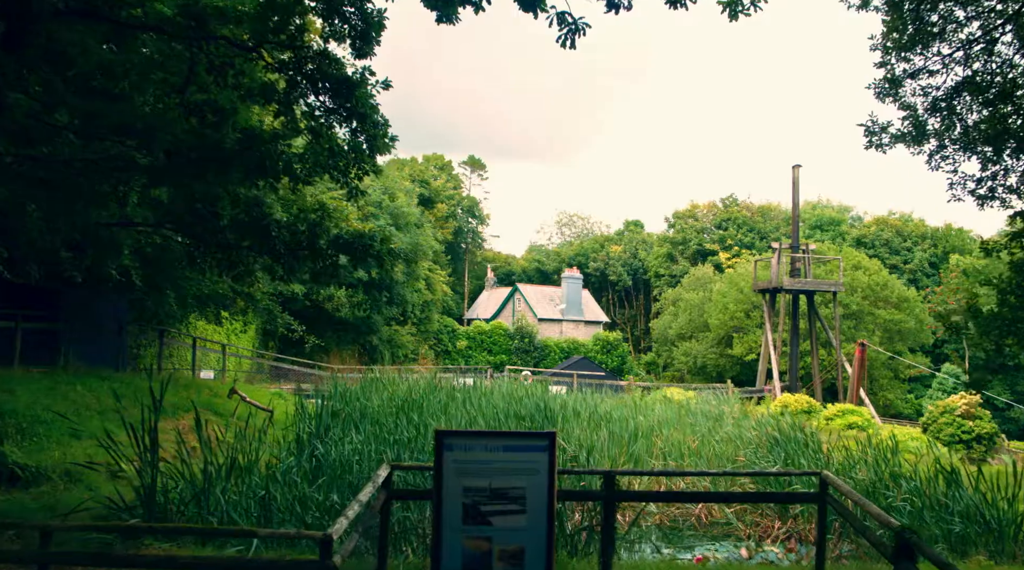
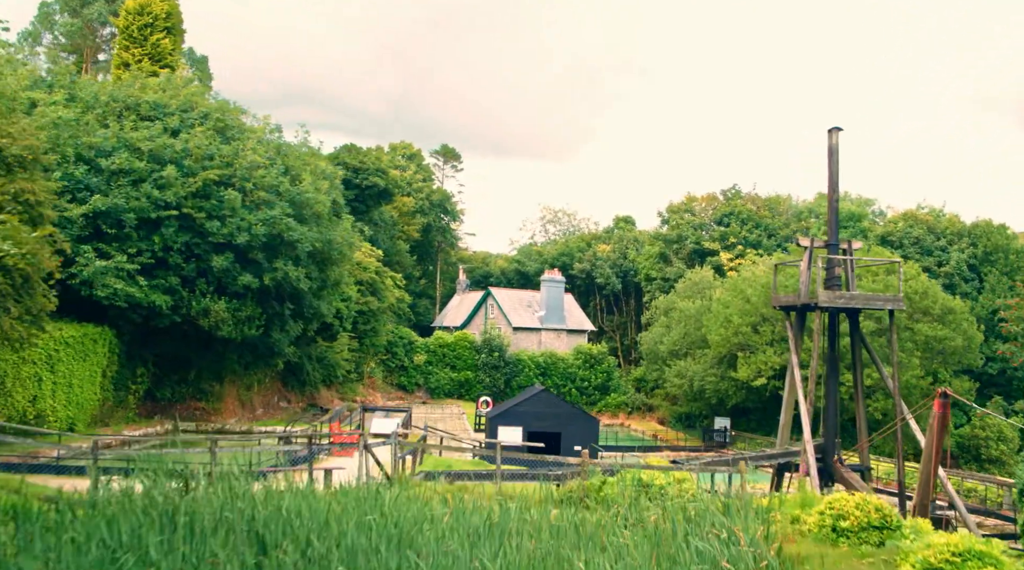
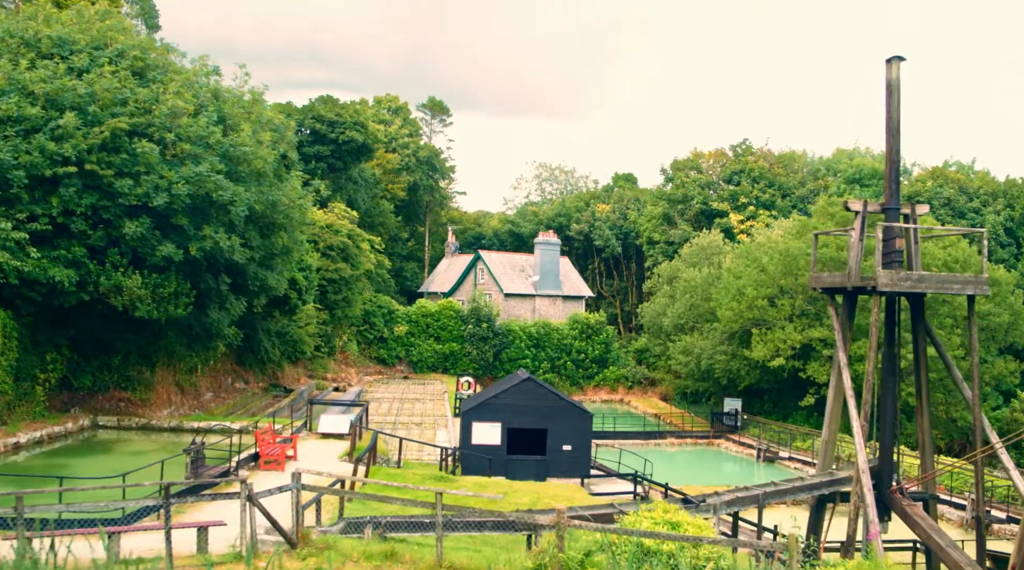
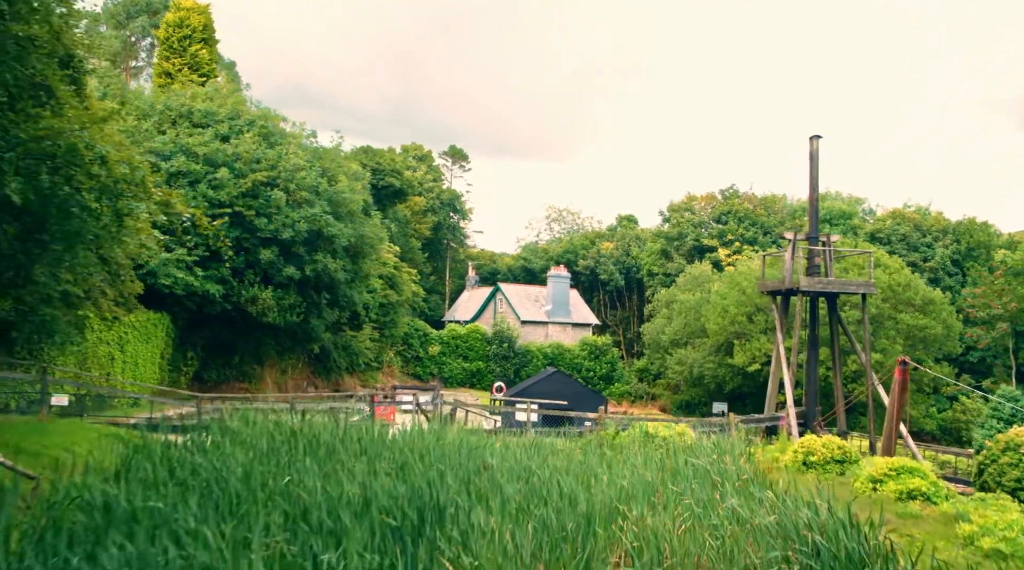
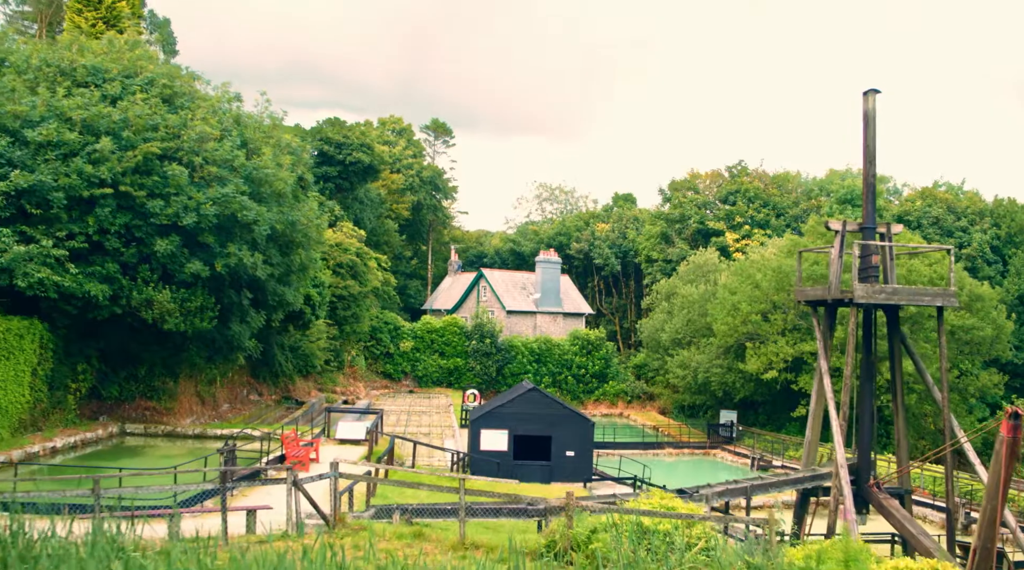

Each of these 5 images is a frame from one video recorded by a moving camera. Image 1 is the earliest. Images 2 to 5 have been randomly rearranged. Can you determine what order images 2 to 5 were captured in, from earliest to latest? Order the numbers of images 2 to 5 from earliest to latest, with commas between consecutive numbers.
4, 2, 5, 3
